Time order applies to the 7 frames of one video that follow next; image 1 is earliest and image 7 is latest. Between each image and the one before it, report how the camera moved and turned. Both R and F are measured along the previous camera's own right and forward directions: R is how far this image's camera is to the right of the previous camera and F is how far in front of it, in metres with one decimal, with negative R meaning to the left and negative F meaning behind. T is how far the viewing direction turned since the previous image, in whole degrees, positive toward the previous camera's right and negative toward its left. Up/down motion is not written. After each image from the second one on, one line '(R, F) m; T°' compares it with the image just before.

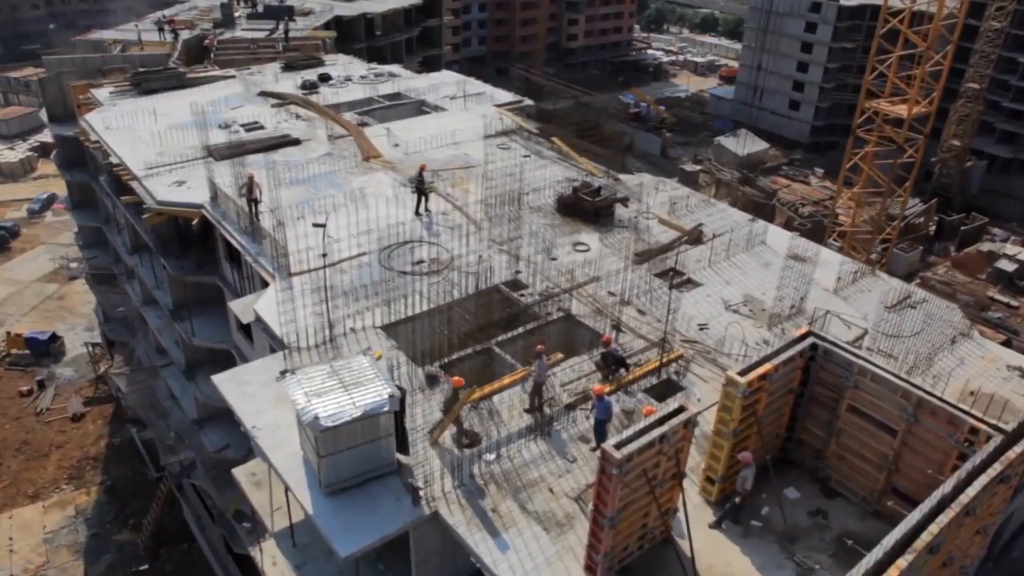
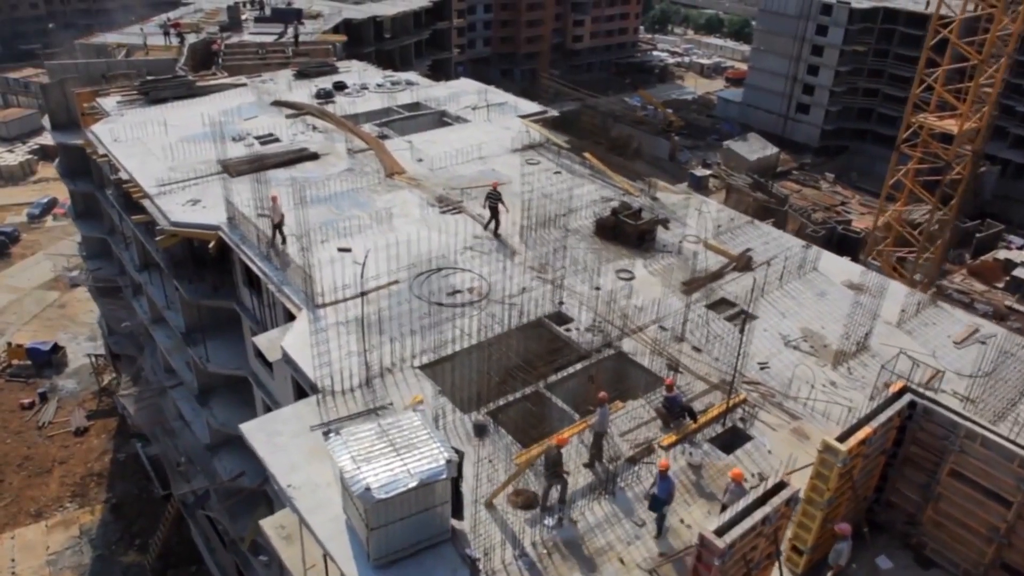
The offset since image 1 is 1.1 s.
(-1.4, +1.5) m; 0°
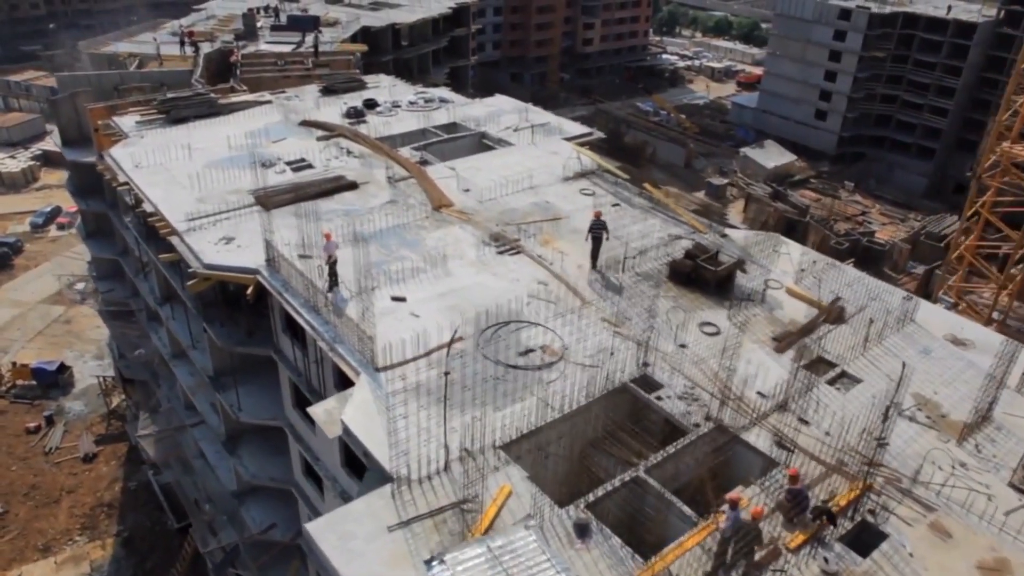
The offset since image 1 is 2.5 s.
(-2.4, +2.3) m; 0°
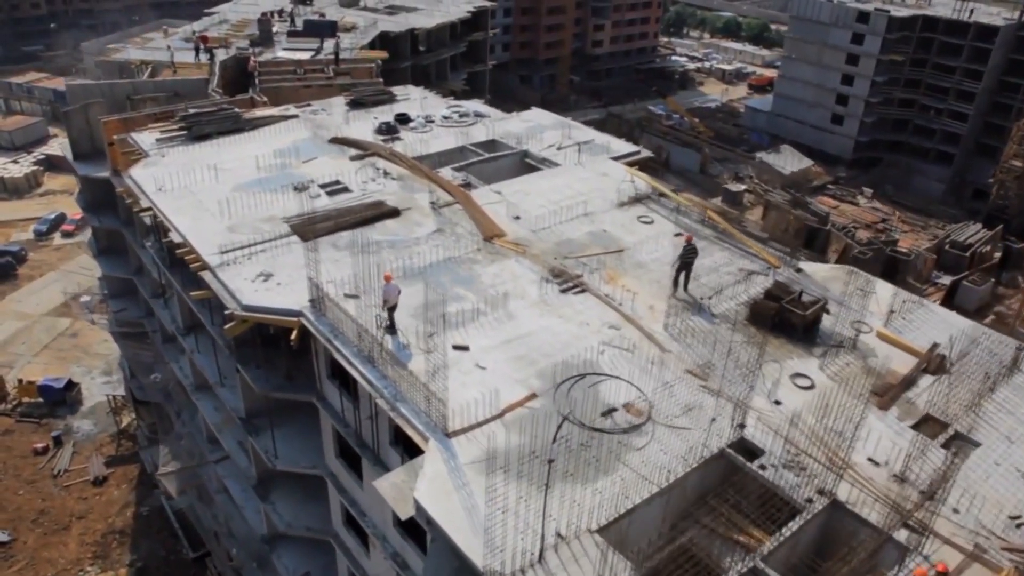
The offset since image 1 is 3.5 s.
(-2.2, +2.1) m; 0°
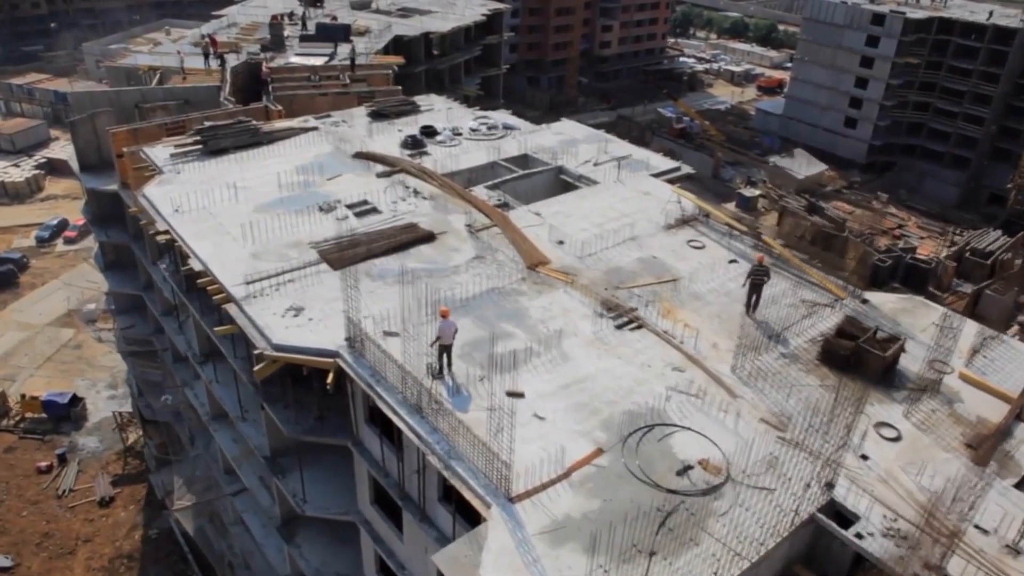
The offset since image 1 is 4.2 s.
(-1.6, +1.8) m; 0°
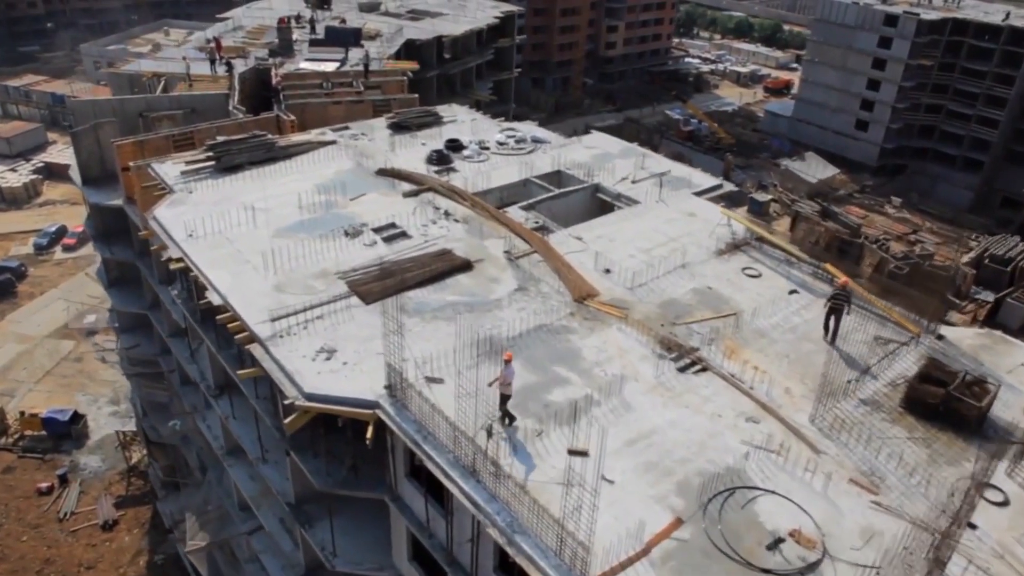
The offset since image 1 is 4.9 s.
(-1.6, +1.9) m; 0°
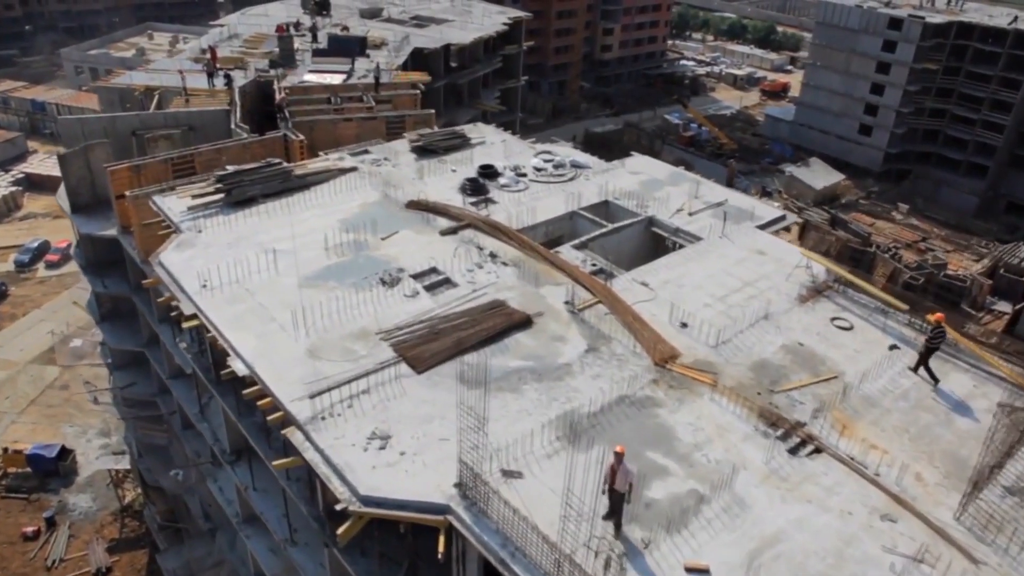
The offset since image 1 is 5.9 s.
(-2.4, +2.9) m; +1°
